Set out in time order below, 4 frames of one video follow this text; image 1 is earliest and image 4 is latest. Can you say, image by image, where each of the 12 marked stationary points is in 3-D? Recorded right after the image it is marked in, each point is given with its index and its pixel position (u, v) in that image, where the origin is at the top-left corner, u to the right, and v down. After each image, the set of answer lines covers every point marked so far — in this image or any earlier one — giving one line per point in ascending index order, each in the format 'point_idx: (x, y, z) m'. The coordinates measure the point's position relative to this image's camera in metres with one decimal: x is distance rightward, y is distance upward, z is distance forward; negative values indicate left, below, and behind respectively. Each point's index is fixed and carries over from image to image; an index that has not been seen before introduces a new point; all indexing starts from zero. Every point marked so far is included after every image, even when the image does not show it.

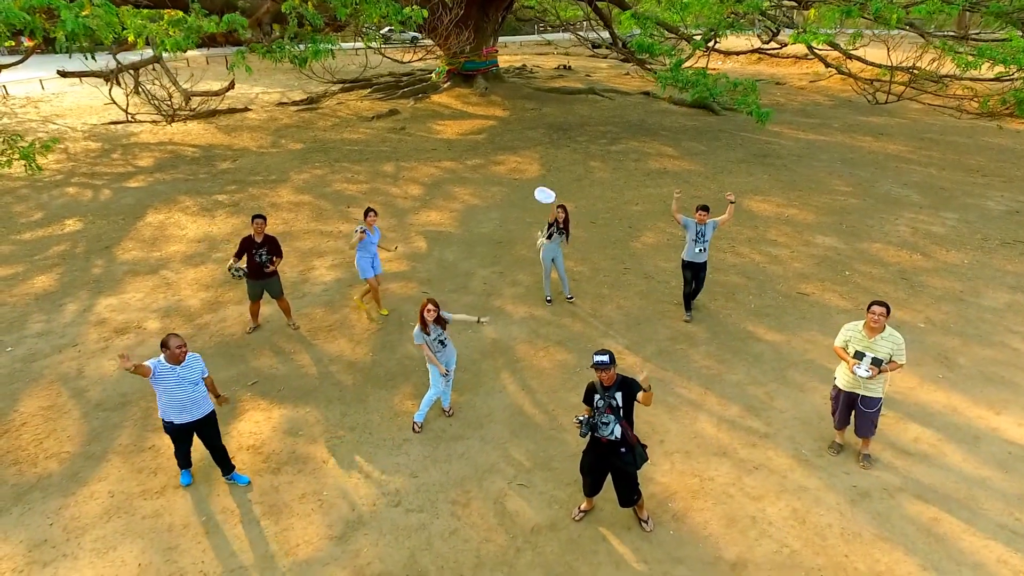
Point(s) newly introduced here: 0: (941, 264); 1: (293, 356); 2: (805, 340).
0: (+5.7, +0.3, +8.0) m
1: (-2.2, -0.7, +6.2) m
2: (+3.1, -0.6, +6.4) m
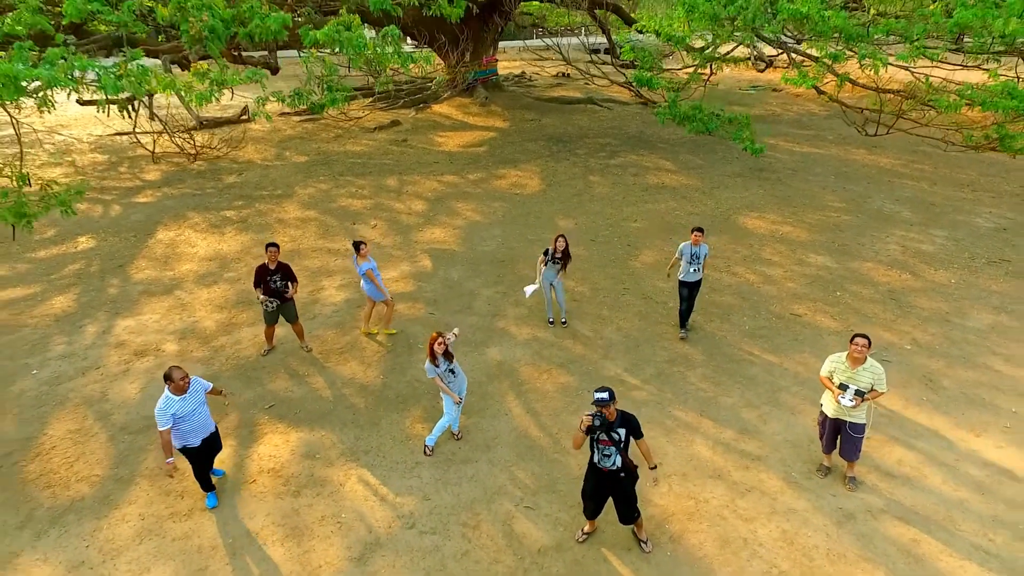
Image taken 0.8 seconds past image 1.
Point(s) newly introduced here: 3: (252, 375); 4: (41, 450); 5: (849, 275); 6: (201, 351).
0: (+5.7, +0.1, +8.3) m
1: (-2.2, -1.0, +6.5) m
2: (+3.1, -0.9, +6.7) m
3: (-2.8, -1.0, +6.5) m
4: (-4.2, -1.5, +5.4) m
5: (+4.8, +0.2, +8.5) m
6: (-3.5, -0.7, +6.8) m
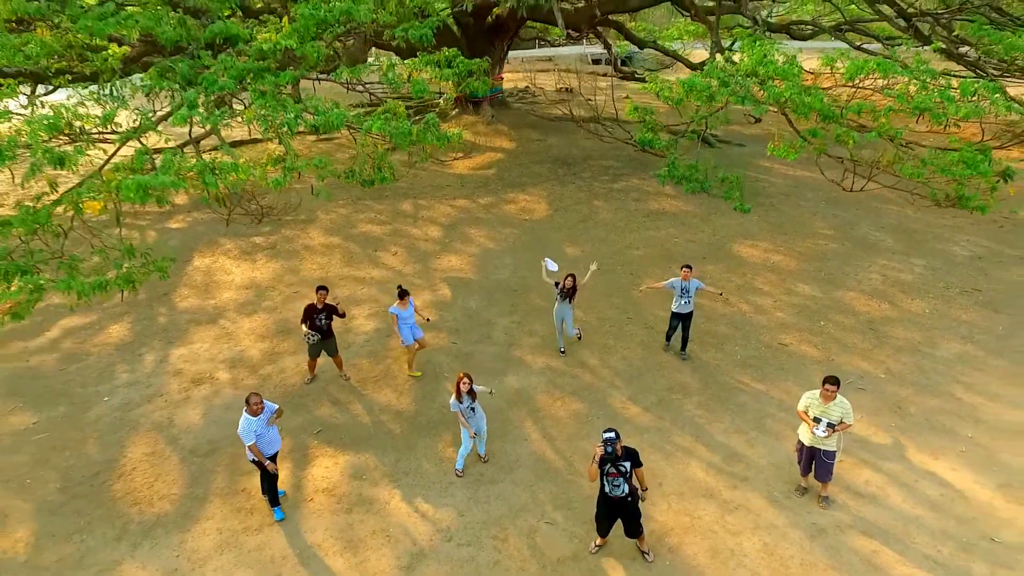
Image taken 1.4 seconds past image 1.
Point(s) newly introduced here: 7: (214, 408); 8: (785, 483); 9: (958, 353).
0: (+5.9, -0.4, +9.1) m
1: (-1.9, -1.5, +7.3) m
2: (+3.4, -1.3, +7.6) m
3: (-2.5, -1.4, +7.3) m
4: (-4.0, -1.9, +6.3) m
5: (+5.0, -0.2, +9.3) m
6: (-3.3, -1.1, +7.7) m
7: (-3.5, -1.4, +7.2) m
8: (+2.7, -1.9, +6.0) m
9: (+6.1, -0.9, +8.2) m
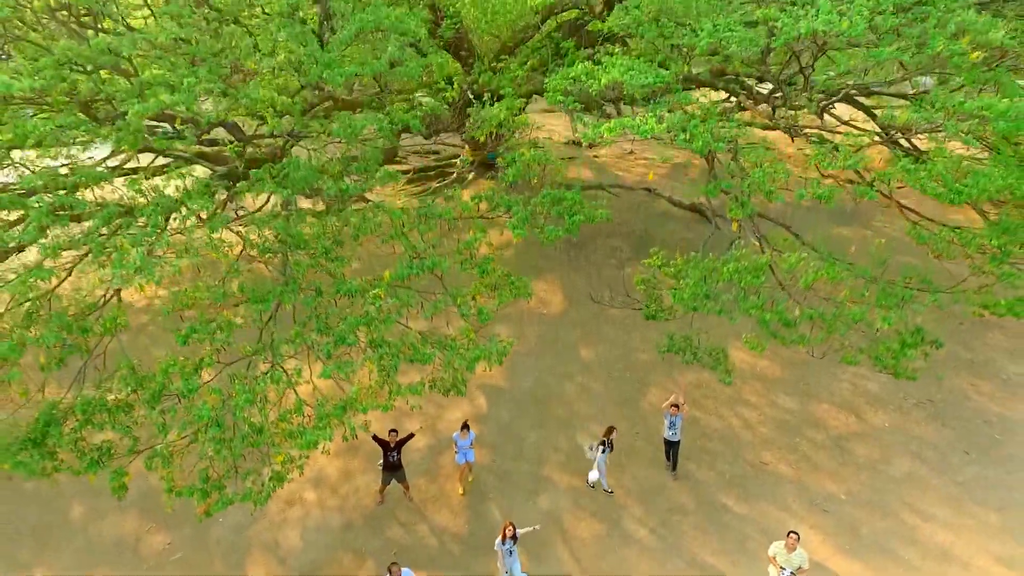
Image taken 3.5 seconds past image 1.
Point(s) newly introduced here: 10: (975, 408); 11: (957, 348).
0: (+6.4, -2.5, +10.9) m
1: (-1.5, -3.6, +9.2) m
2: (+3.8, -3.5, +9.4) m
3: (-2.1, -3.6, +9.2) m
4: (-3.5, -4.1, +8.1) m
5: (+5.5, -2.4, +11.2) m
6: (-2.8, -3.3, +9.5) m
7: (-3.1, -3.6, +9.1) m
8: (+3.2, -4.1, +7.8) m
9: (+6.6, -3.1, +10.1) m
10: (+8.6, -2.2, +11.2) m
11: (+9.1, -1.2, +12.4) m
